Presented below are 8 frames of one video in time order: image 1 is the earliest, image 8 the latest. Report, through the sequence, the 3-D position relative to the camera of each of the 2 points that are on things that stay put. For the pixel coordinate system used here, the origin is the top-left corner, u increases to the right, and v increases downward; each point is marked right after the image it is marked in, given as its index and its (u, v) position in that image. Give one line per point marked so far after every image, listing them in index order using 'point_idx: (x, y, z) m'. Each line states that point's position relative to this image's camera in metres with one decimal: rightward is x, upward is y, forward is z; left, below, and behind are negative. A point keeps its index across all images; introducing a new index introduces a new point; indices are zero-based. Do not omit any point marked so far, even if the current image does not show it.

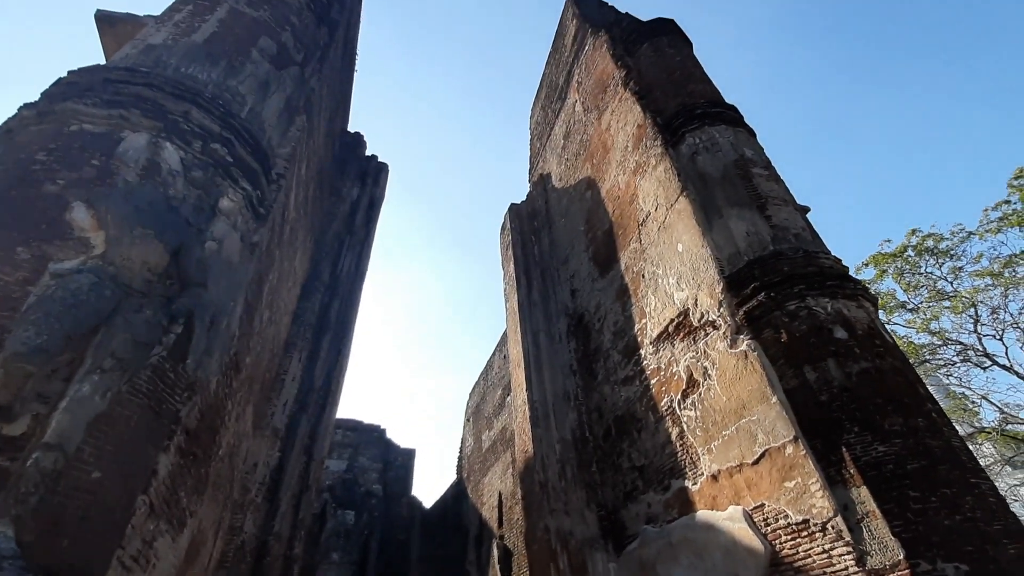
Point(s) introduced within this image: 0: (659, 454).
0: (+1.8, -2.1, +6.2) m
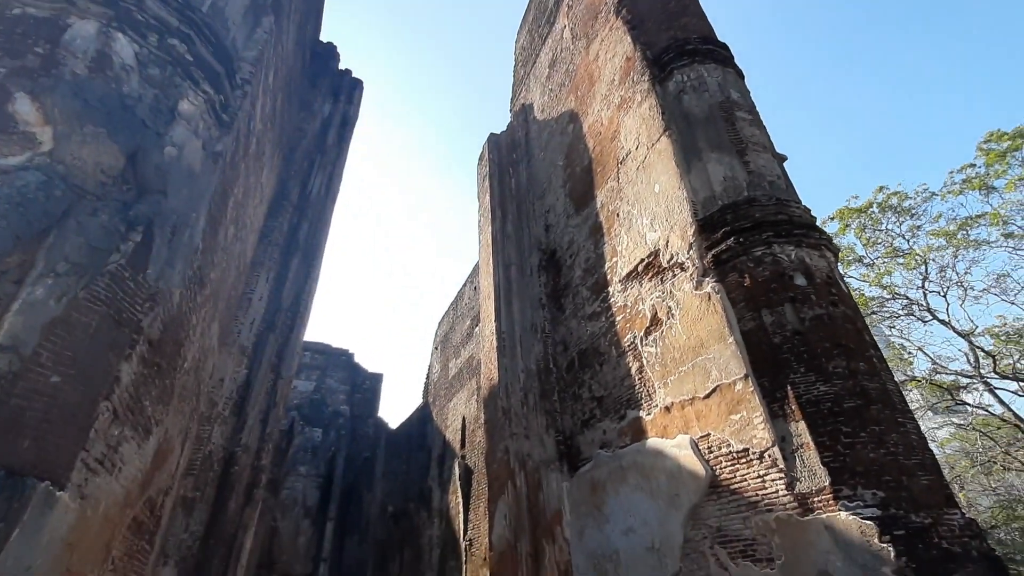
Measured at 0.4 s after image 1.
0: (+1.4, -1.3, +6.5) m
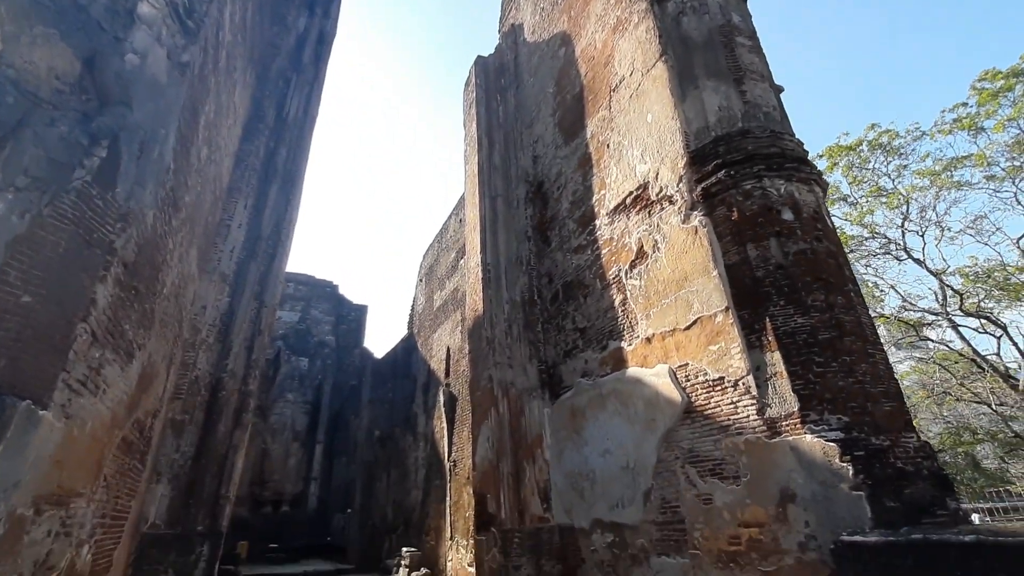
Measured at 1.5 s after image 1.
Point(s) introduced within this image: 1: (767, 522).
0: (+1.2, -0.4, +6.6) m
1: (+2.1, -1.9, +4.2) m
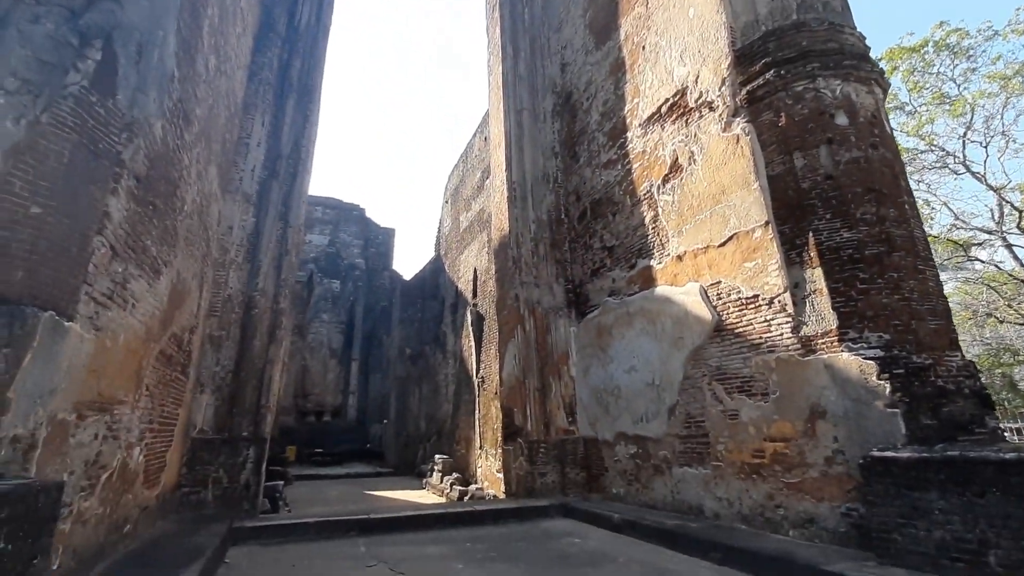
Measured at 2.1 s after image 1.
0: (+1.5, +0.7, +6.4) m
1: (+2.3, -1.2, +4.1) m
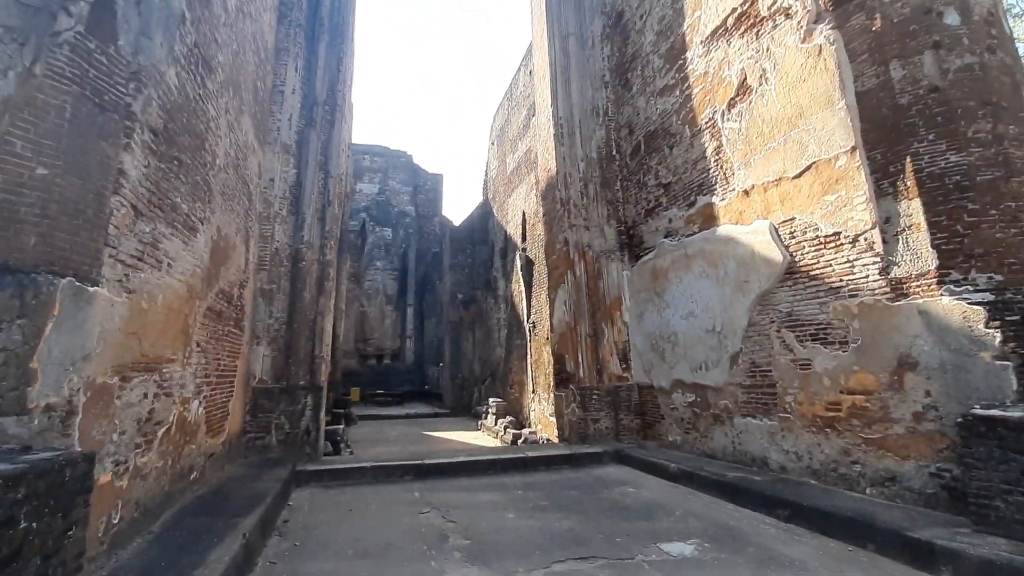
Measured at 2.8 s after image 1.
0: (+2.1, +1.4, +5.8) m
1: (+2.7, -0.8, +3.7) m
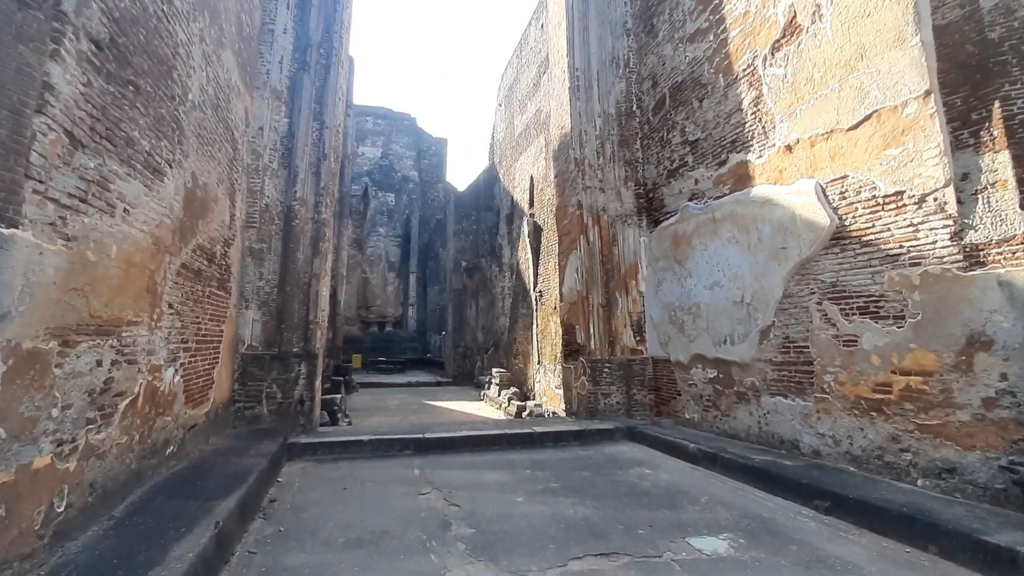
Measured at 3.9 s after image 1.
0: (+2.2, +1.7, +5.3) m
1: (+2.8, -0.5, +3.3) m
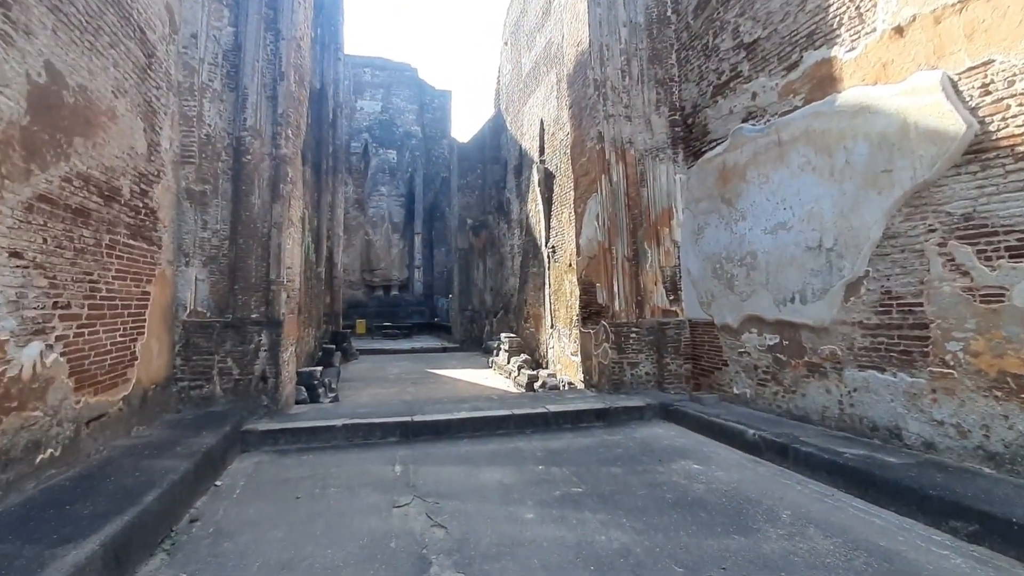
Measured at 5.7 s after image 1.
0: (+2.2, +2.2, +4.0) m
1: (+2.8, -0.2, +2.2) m
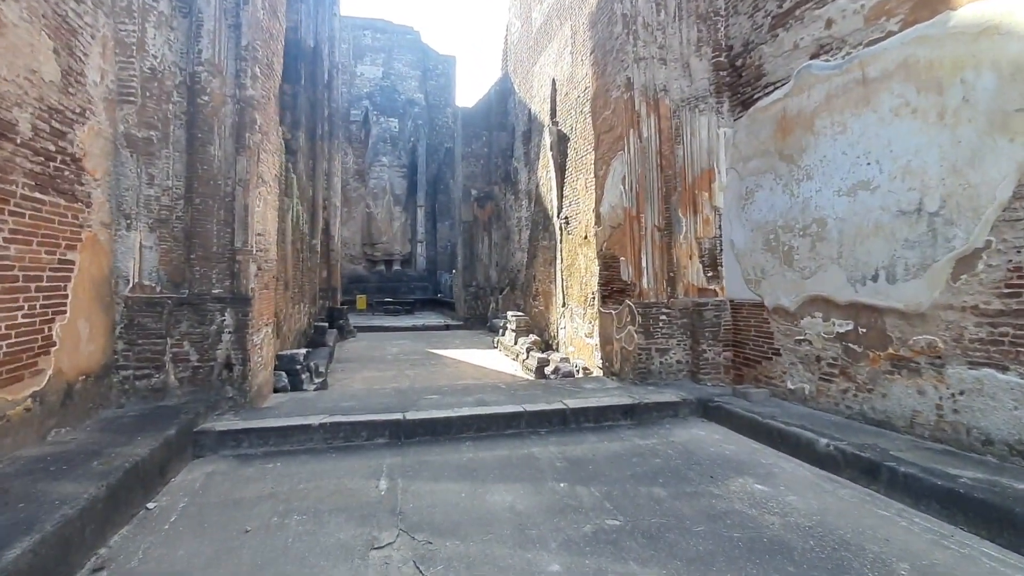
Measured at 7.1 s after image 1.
0: (+2.3, +2.3, +3.1) m
1: (+2.9, -0.1, +1.4) m
